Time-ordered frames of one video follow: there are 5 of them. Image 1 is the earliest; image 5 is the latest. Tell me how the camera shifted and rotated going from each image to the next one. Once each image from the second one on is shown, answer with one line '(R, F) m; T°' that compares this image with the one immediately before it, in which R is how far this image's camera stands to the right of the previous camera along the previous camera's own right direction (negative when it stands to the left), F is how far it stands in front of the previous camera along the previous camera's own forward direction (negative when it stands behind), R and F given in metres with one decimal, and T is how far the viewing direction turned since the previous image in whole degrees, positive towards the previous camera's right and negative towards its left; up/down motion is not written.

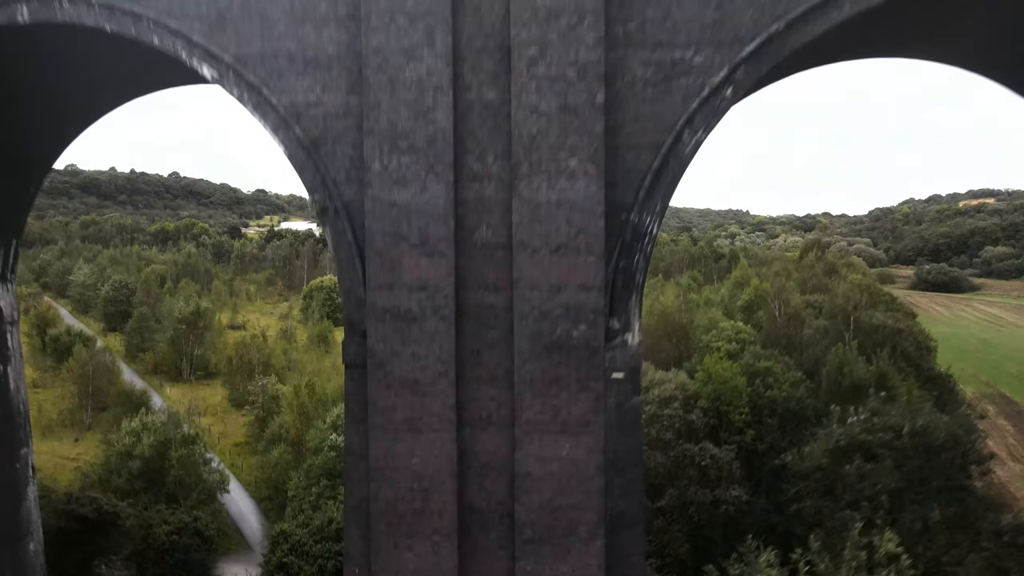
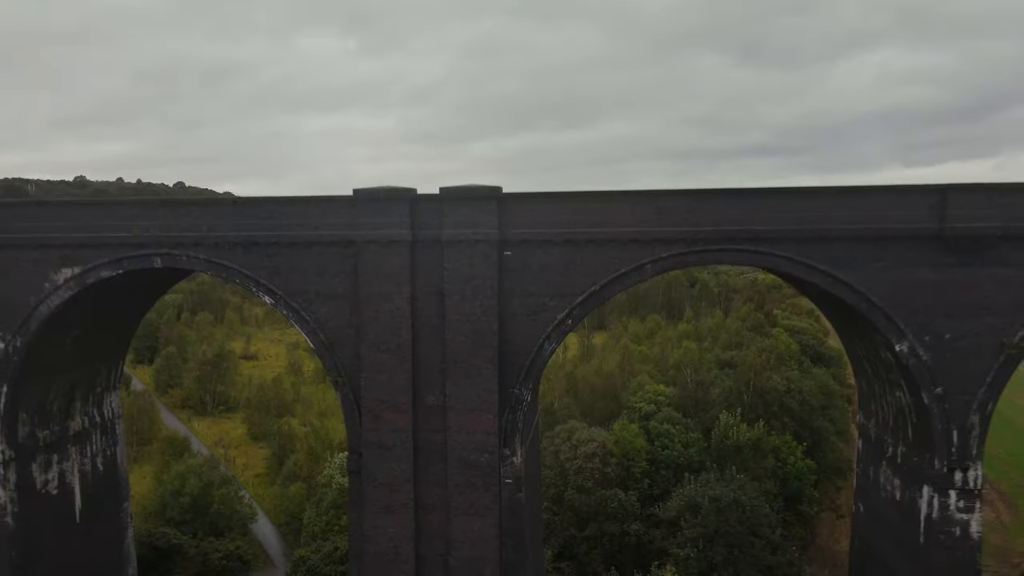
(+1.2, -4.5) m; 0°
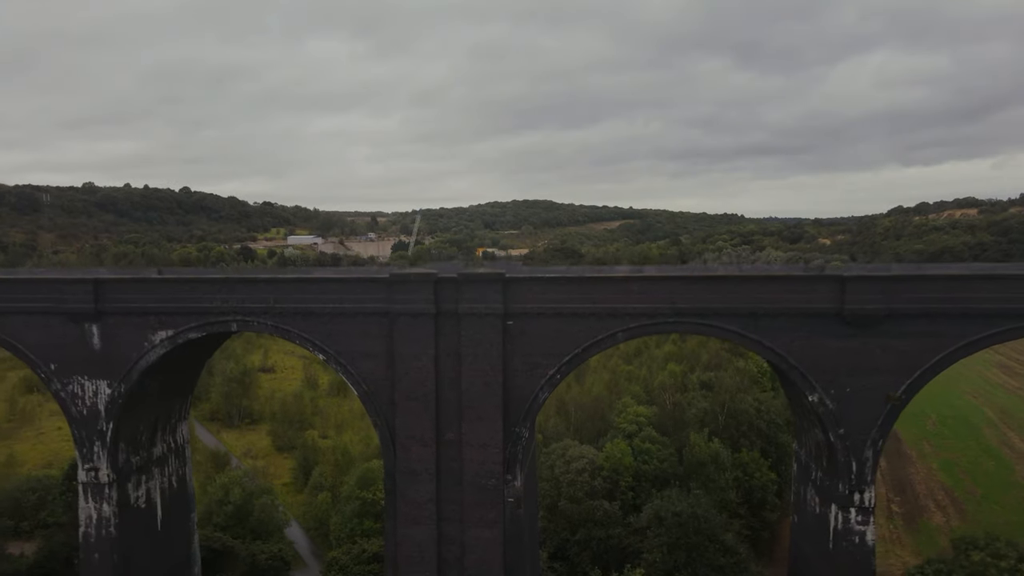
(0.0, -3.0) m; 0°
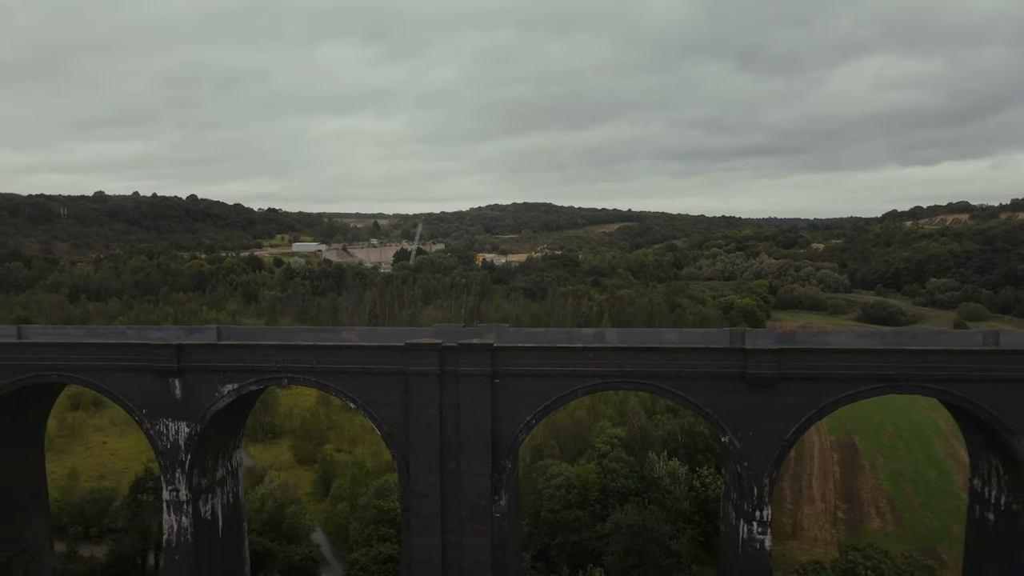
(+0.4, -4.2) m; 0°
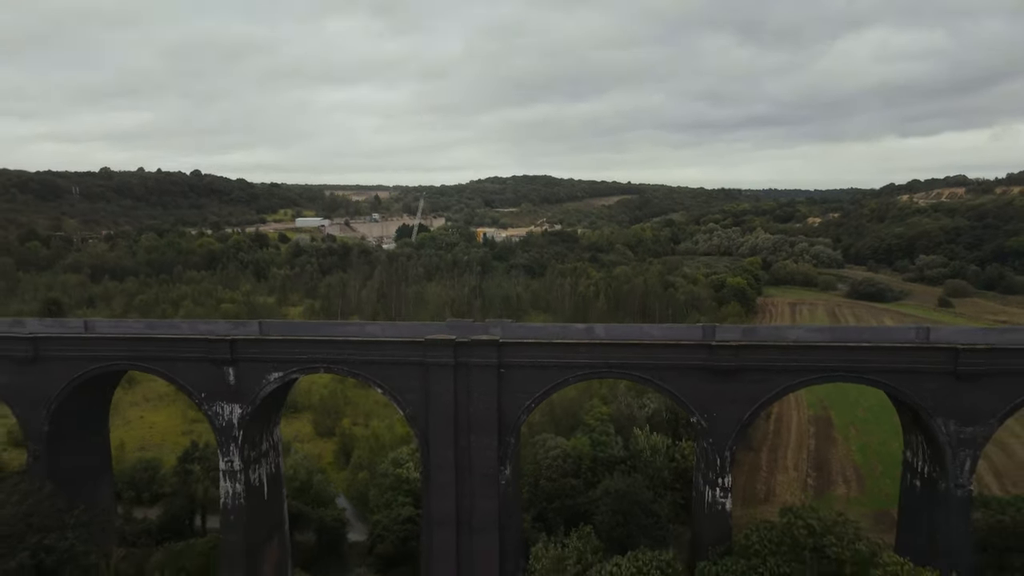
(-0.1, -3.1) m; 0°
